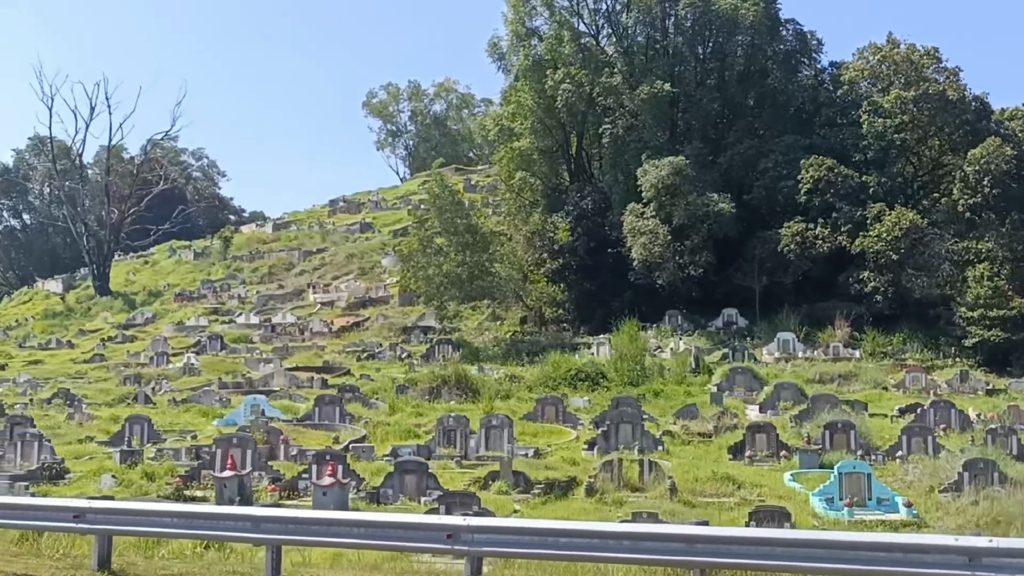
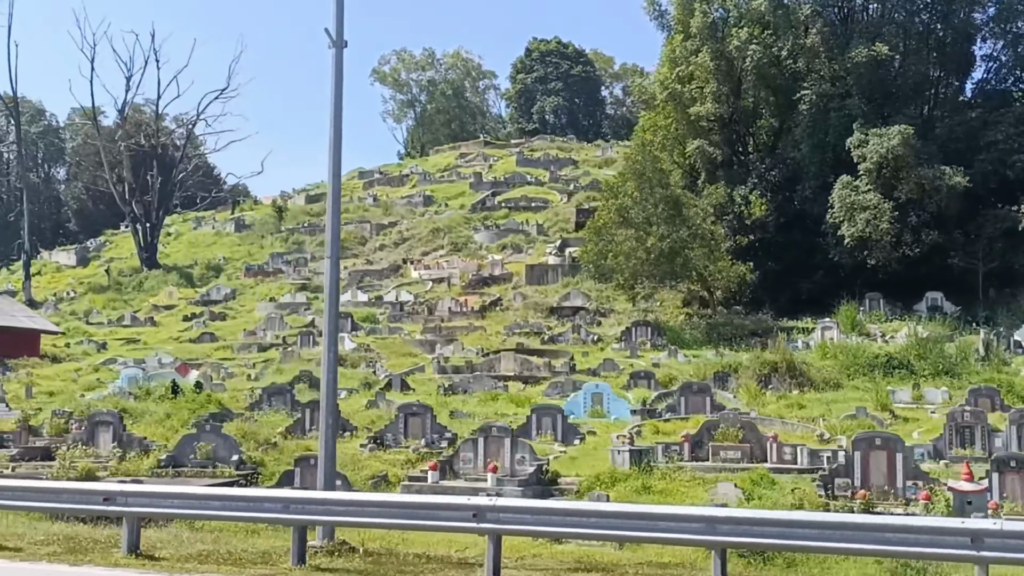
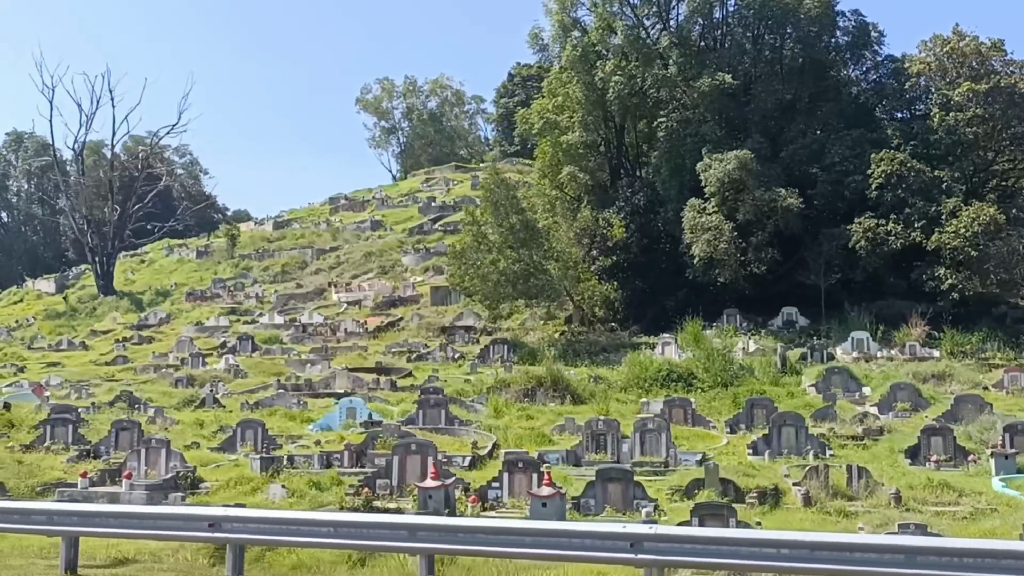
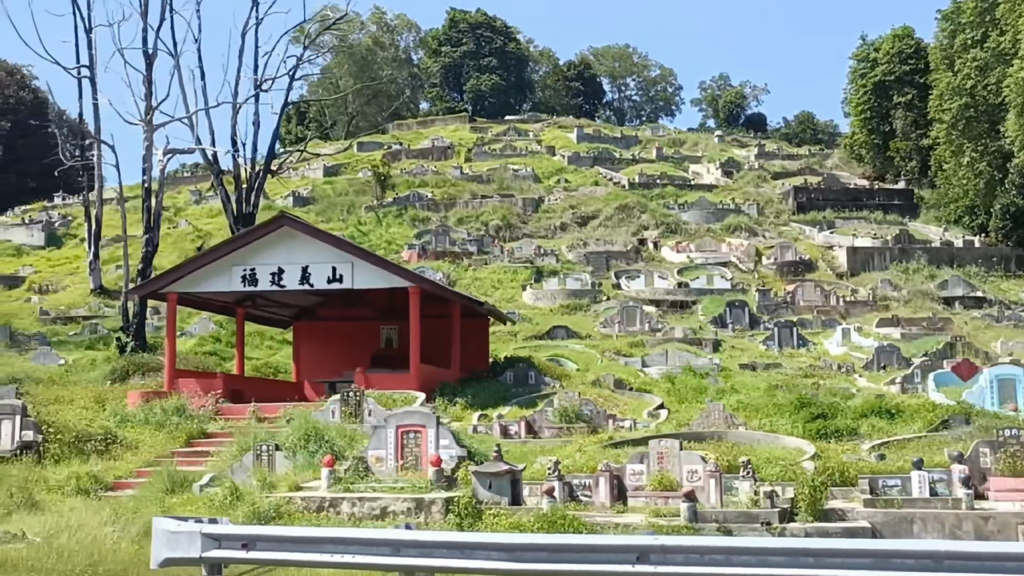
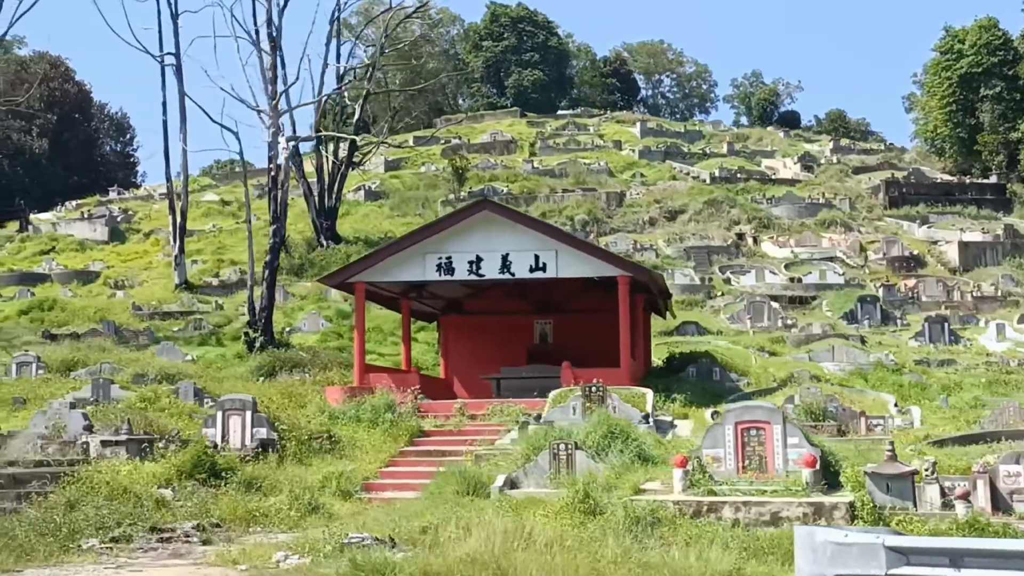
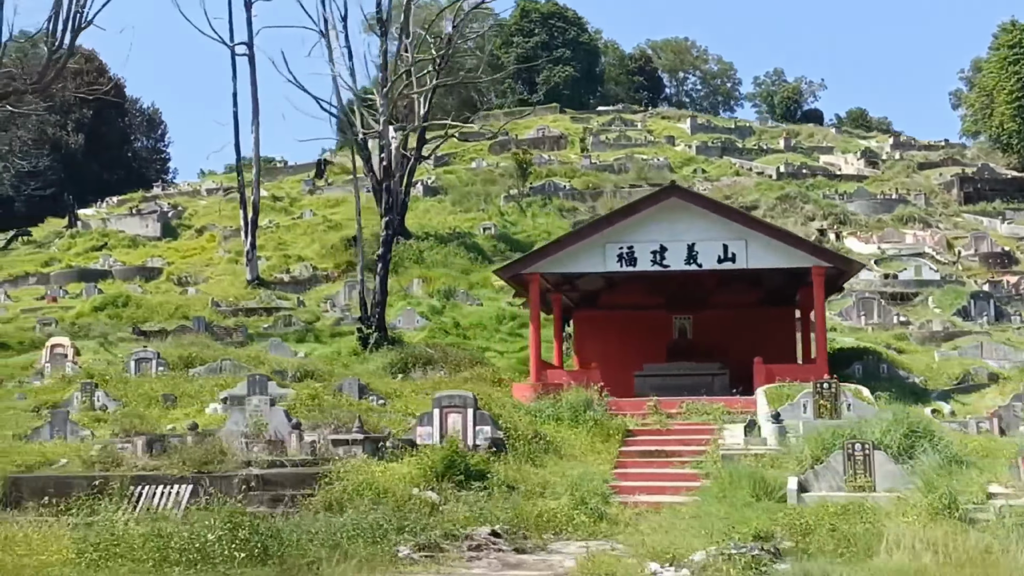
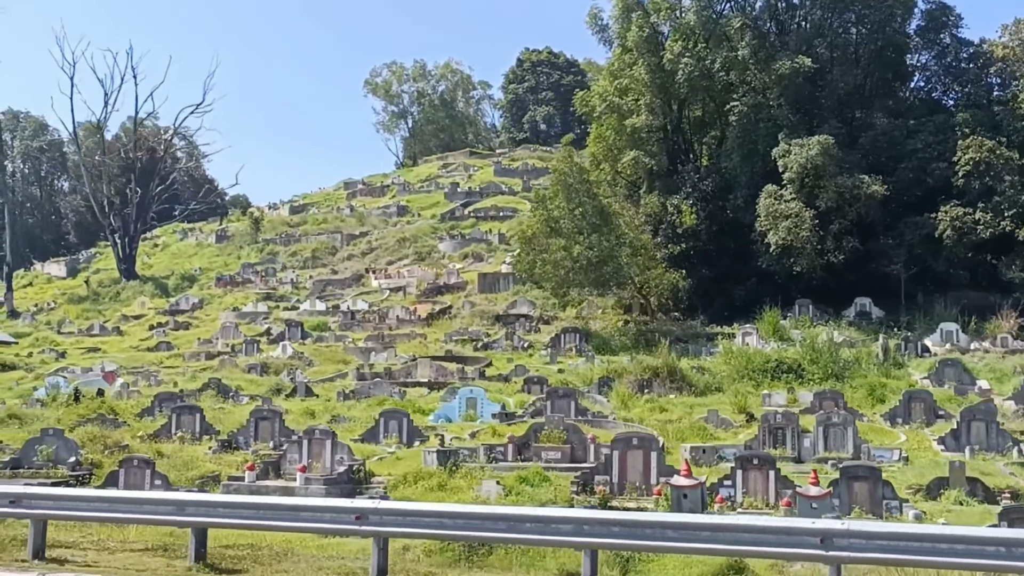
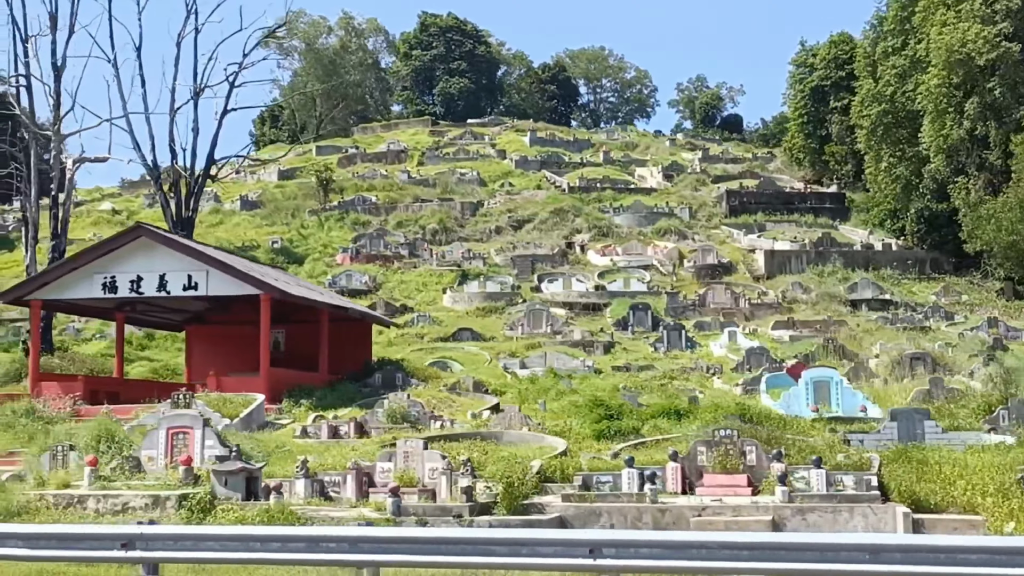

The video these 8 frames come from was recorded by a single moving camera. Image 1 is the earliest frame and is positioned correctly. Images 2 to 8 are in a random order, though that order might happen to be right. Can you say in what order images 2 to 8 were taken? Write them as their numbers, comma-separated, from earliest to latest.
3, 7, 2, 8, 4, 5, 6
